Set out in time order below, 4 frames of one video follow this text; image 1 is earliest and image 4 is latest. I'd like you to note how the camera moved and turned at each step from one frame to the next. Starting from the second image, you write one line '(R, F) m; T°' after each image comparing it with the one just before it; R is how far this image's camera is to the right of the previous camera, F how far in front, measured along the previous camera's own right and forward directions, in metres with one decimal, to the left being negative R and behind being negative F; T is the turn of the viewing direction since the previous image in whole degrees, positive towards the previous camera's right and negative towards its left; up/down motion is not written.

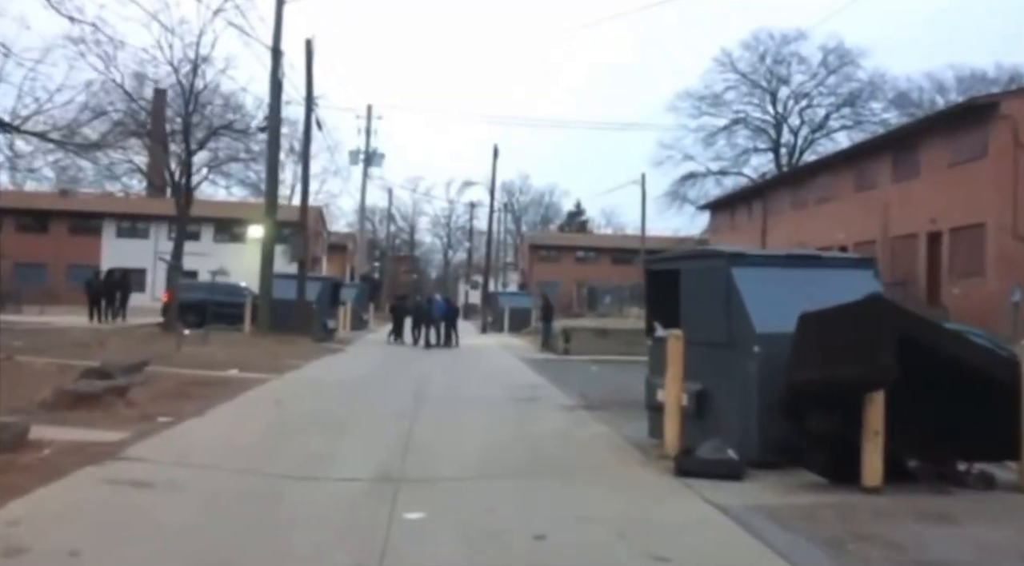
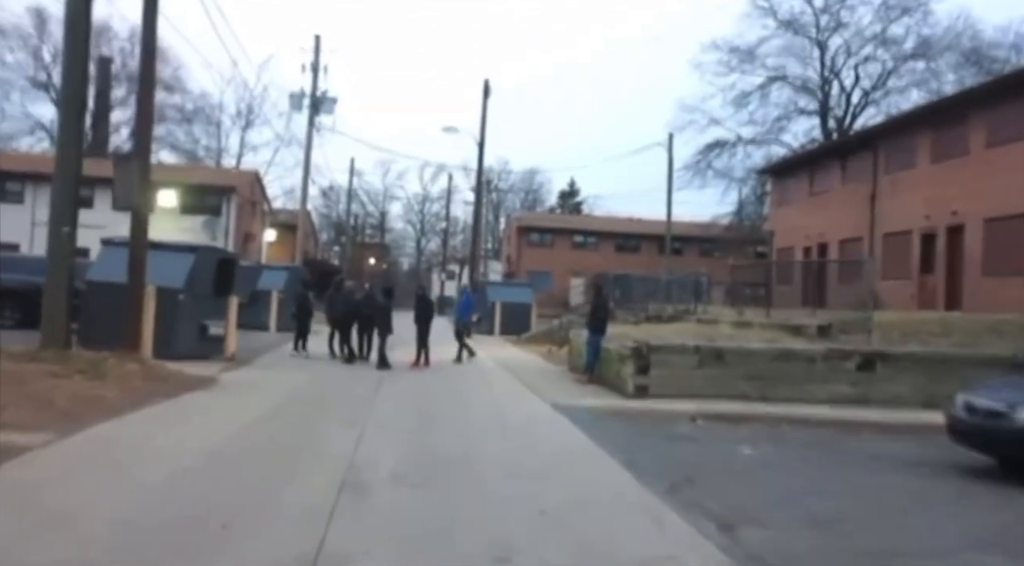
(-1.1, +14.1) m; +2°
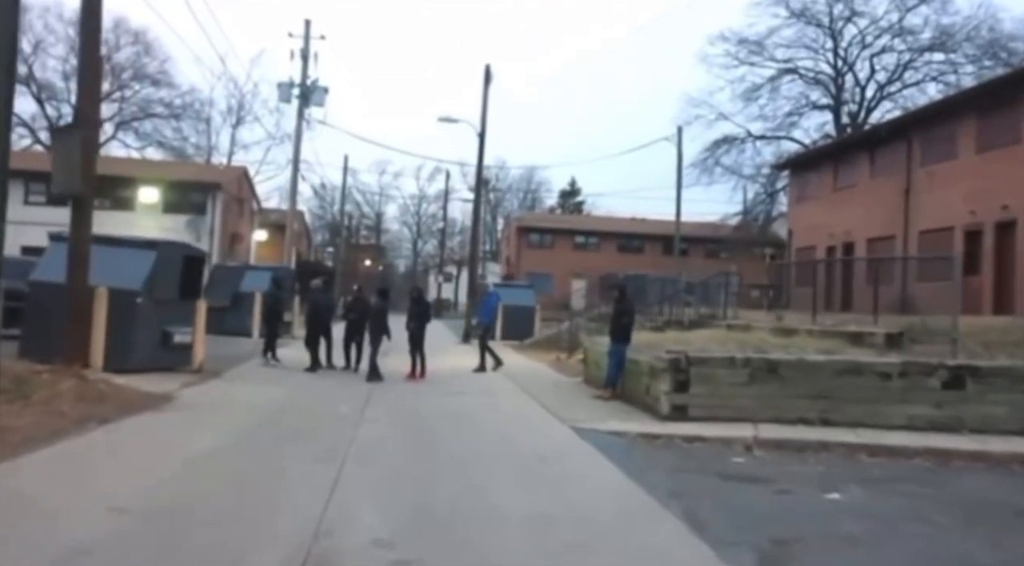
(-0.3, +2.5) m; 0°
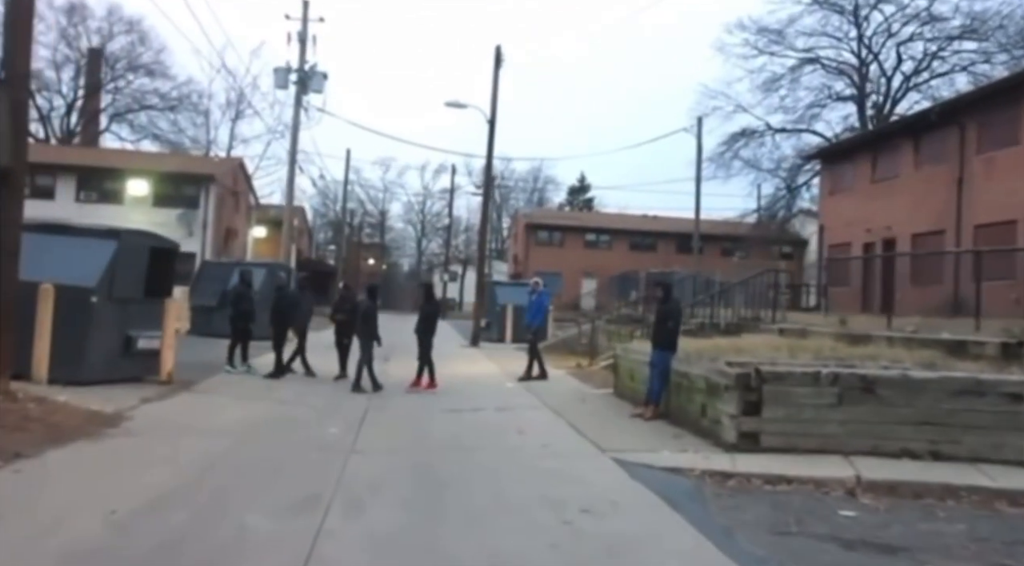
(-0.3, +2.5) m; 0°
